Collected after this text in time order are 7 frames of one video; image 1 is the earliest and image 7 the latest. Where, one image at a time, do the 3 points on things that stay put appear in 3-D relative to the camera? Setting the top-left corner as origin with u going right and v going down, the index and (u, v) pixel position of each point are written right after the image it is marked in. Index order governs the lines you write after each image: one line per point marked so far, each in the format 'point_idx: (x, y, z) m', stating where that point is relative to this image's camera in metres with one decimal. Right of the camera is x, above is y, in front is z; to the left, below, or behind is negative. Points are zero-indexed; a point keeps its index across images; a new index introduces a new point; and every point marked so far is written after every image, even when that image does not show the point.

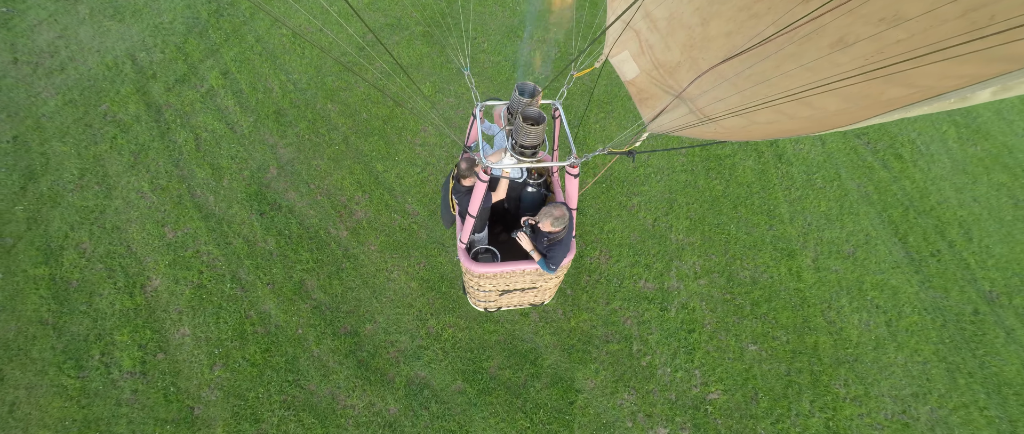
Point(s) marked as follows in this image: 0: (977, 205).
0: (+4.6, +0.1, +4.0) m
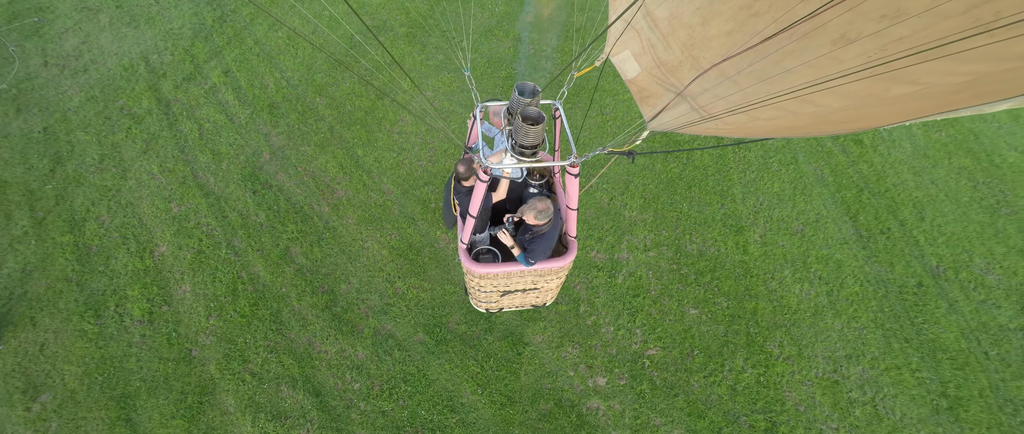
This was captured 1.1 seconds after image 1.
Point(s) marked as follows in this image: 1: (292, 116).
0: (+4.4, +0.3, +4.2) m
1: (-2.0, +0.9, +3.6) m
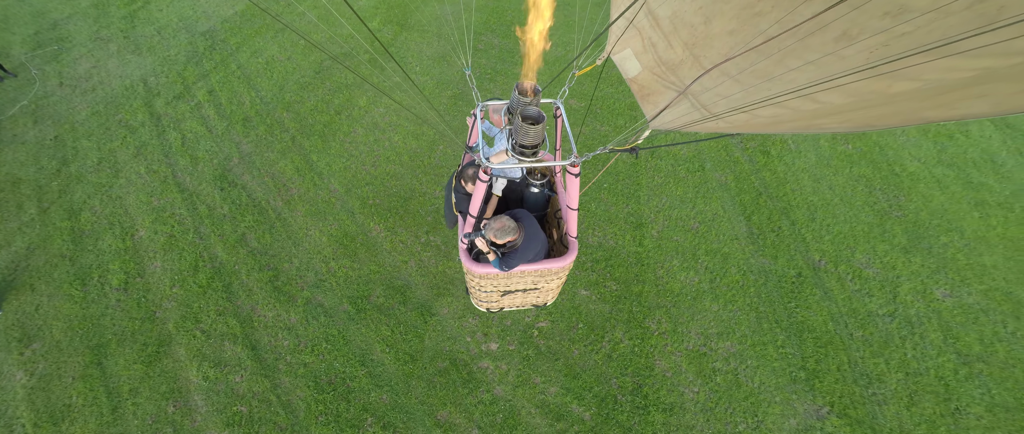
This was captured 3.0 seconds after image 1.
0: (+3.7, +0.3, +4.7) m
1: (-2.7, +0.9, +4.2) m
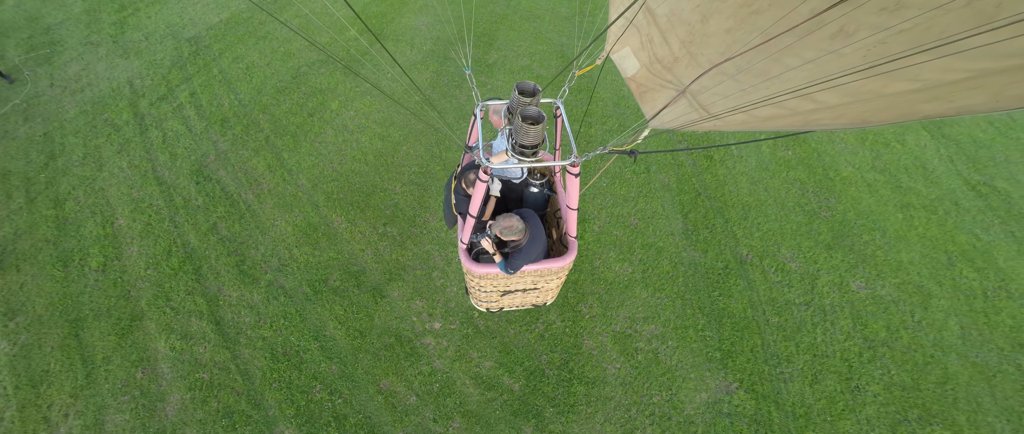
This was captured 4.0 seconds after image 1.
0: (+3.2, +0.3, +5.1) m
1: (-3.2, +1.0, +4.6) m
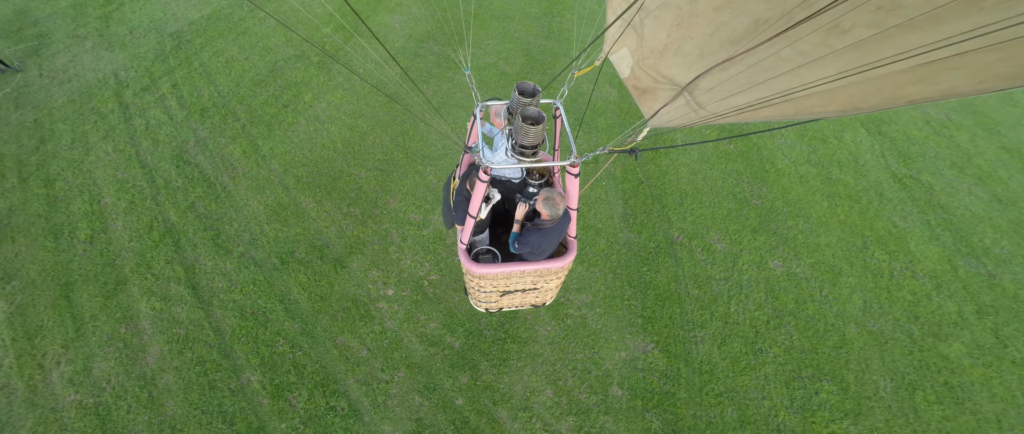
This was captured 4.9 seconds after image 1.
0: (+2.6, +0.5, +5.6) m
1: (-3.7, +1.2, +5.0) m
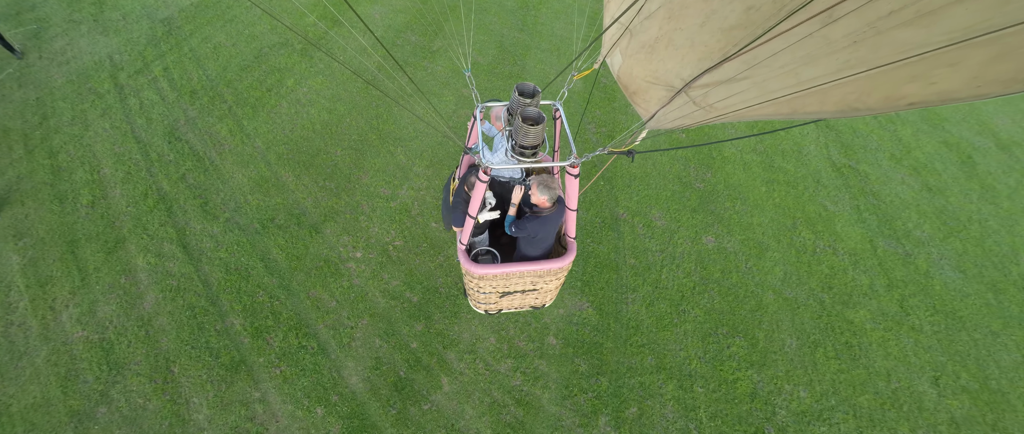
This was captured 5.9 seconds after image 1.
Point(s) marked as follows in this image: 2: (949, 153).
0: (+2.1, +0.8, +6.1) m
1: (-4.2, +1.6, +5.5) m
2: (+8.4, +1.2, +7.7) m
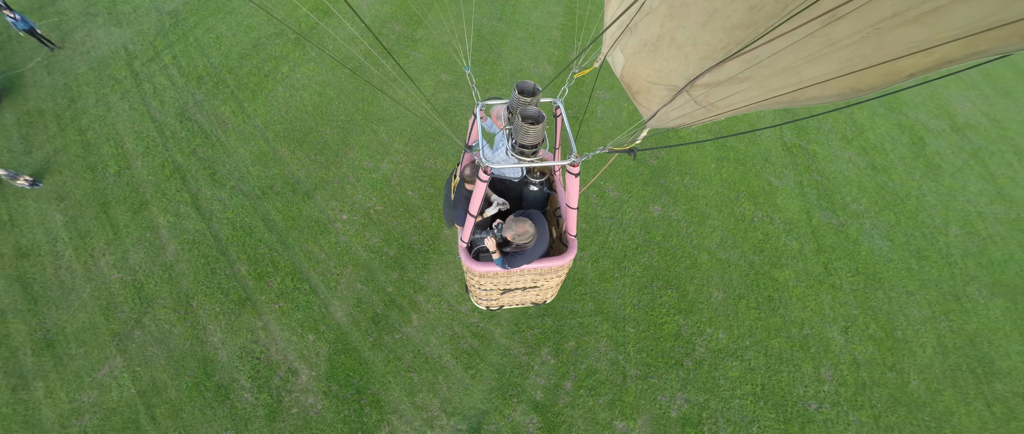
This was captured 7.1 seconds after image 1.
0: (+1.7, +1.2, +6.9) m
1: (-4.7, +2.1, +6.2) m
2: (+8.0, +1.7, +8.4) m
